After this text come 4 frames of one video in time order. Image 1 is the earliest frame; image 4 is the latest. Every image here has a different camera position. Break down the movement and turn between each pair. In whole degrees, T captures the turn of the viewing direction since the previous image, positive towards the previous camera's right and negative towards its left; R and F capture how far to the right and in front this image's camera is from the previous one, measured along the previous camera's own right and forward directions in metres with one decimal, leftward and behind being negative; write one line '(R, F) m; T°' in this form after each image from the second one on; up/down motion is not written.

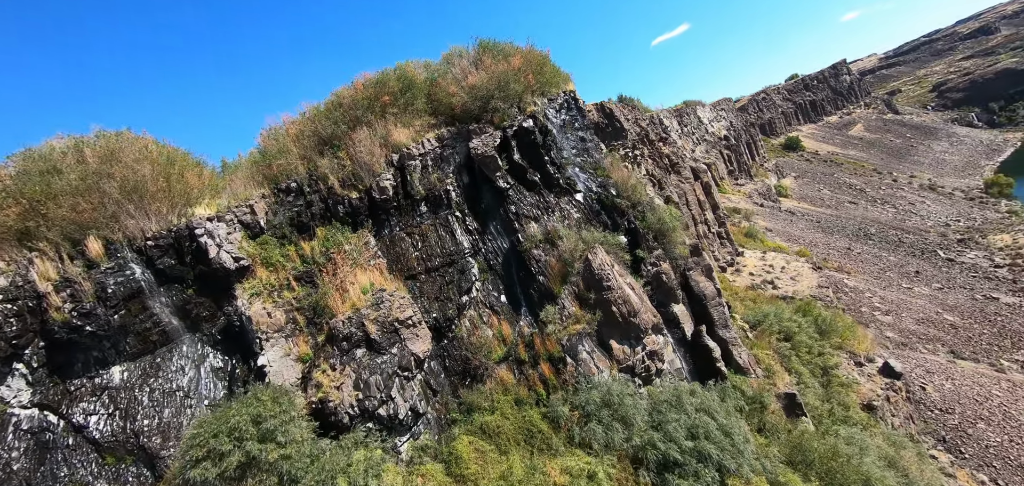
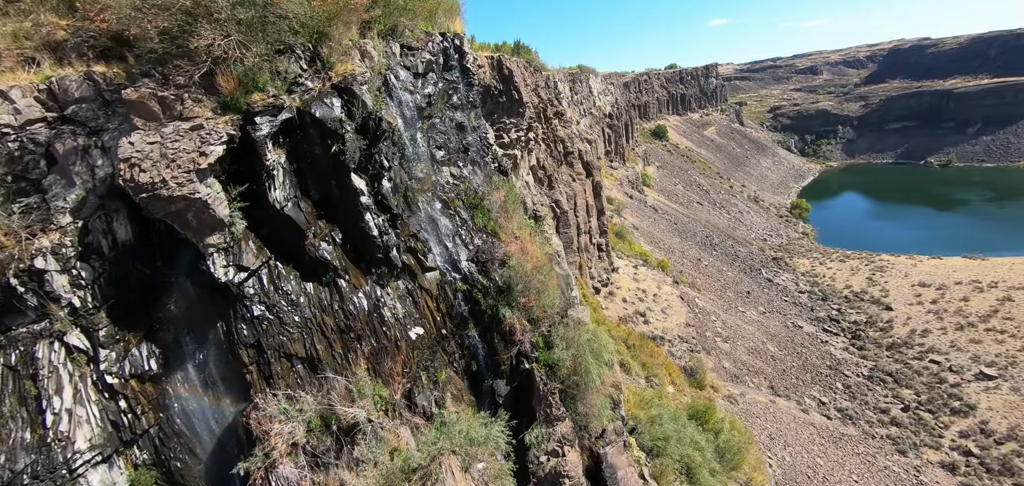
(+0.7, +5.4) m; +18°
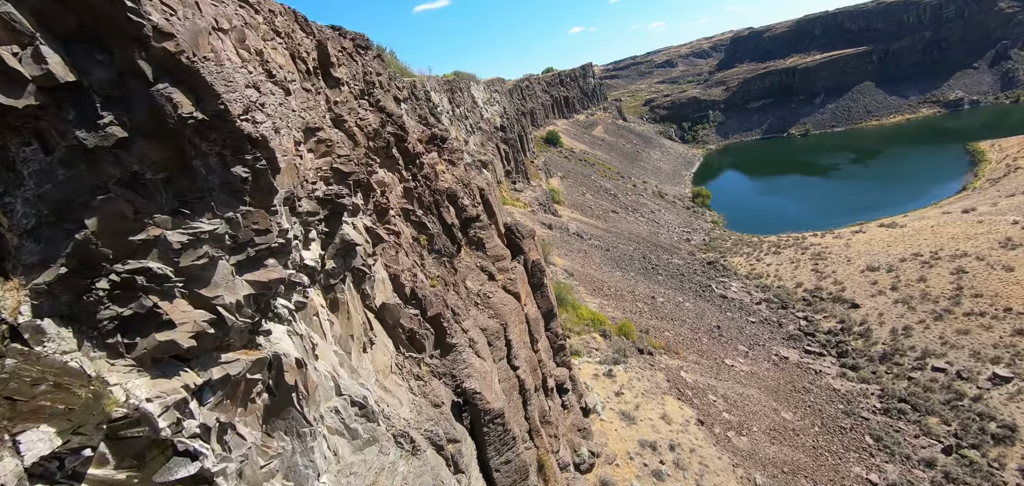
(+1.2, +10.1) m; +12°
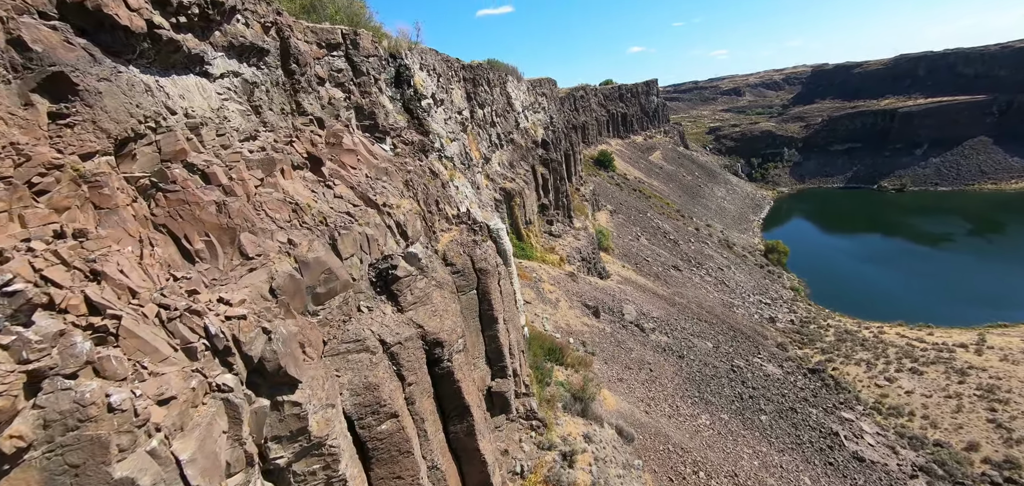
(+0.1, +11.8) m; -4°
